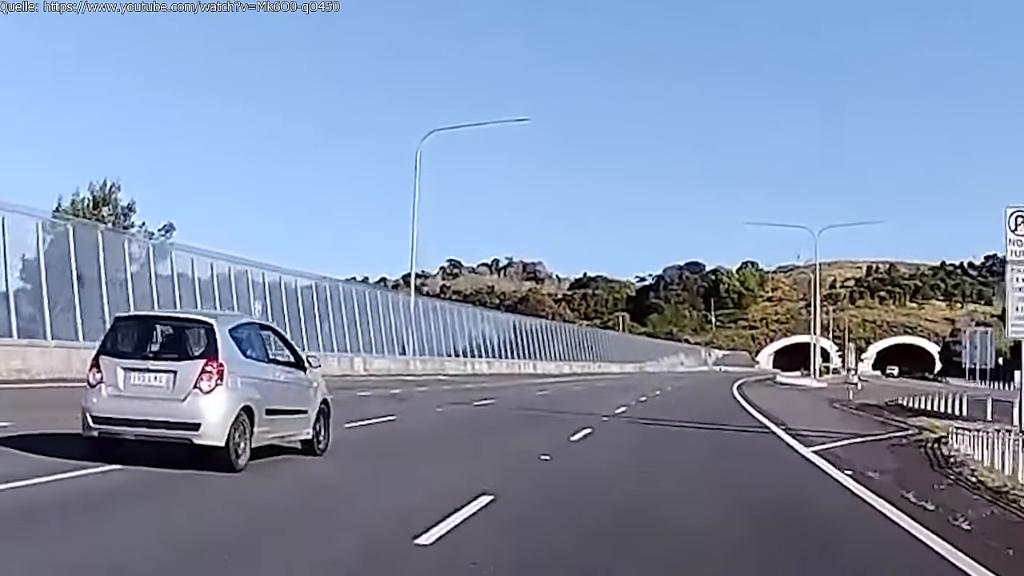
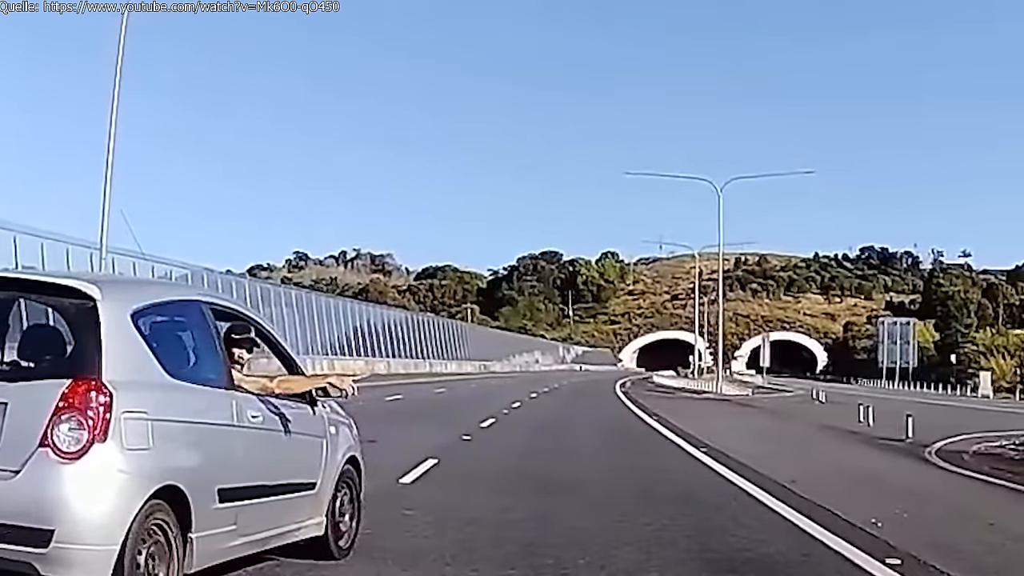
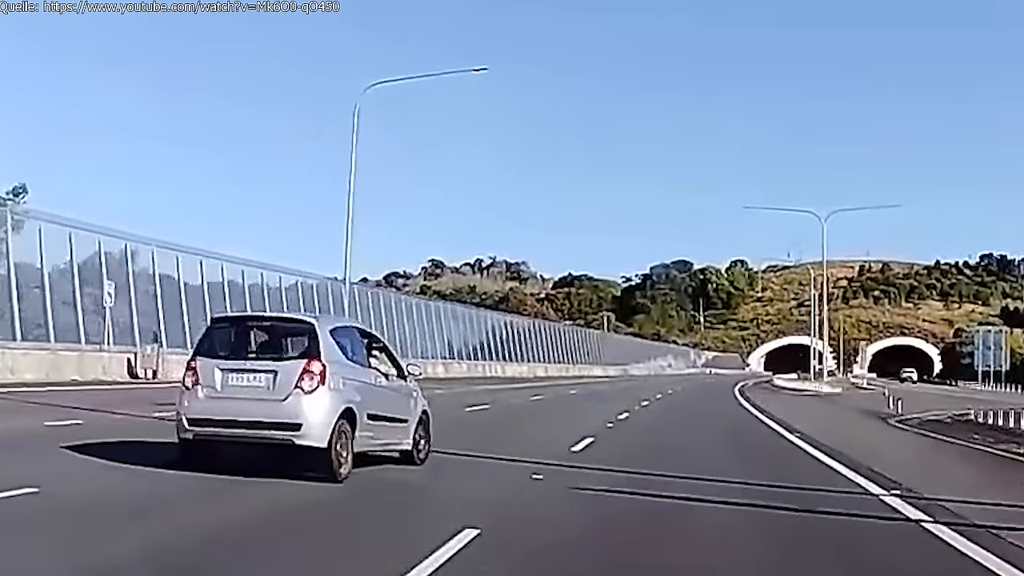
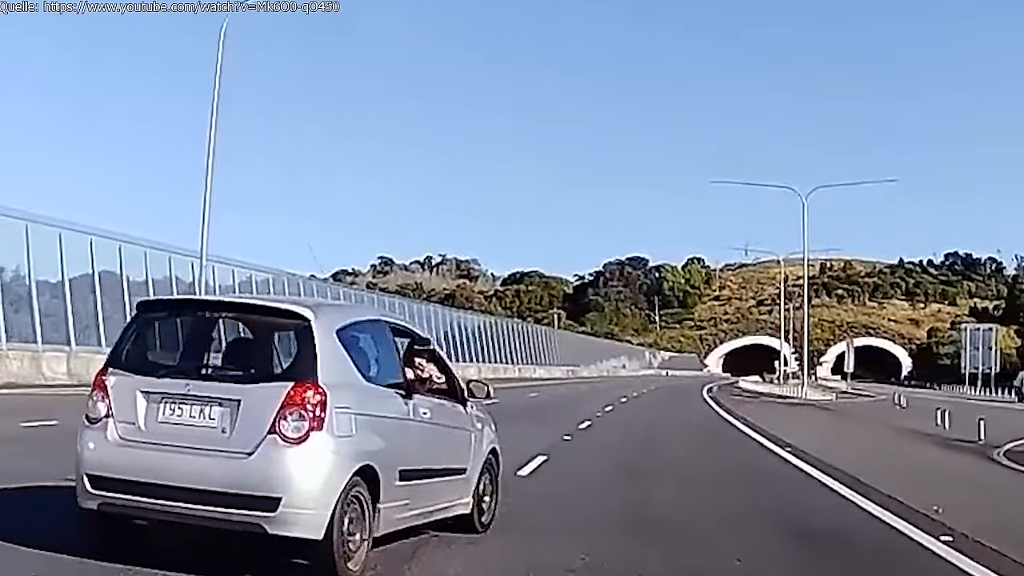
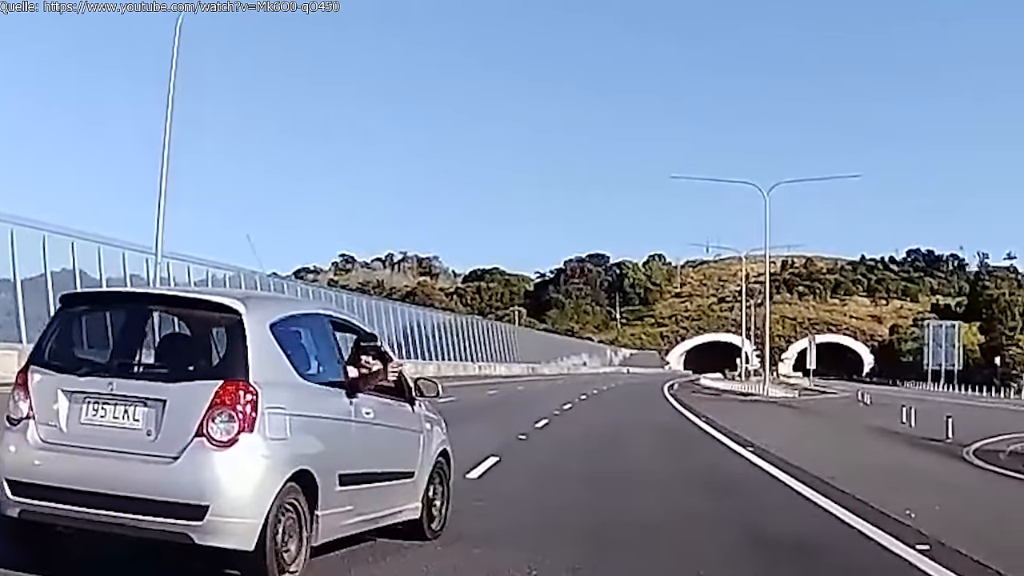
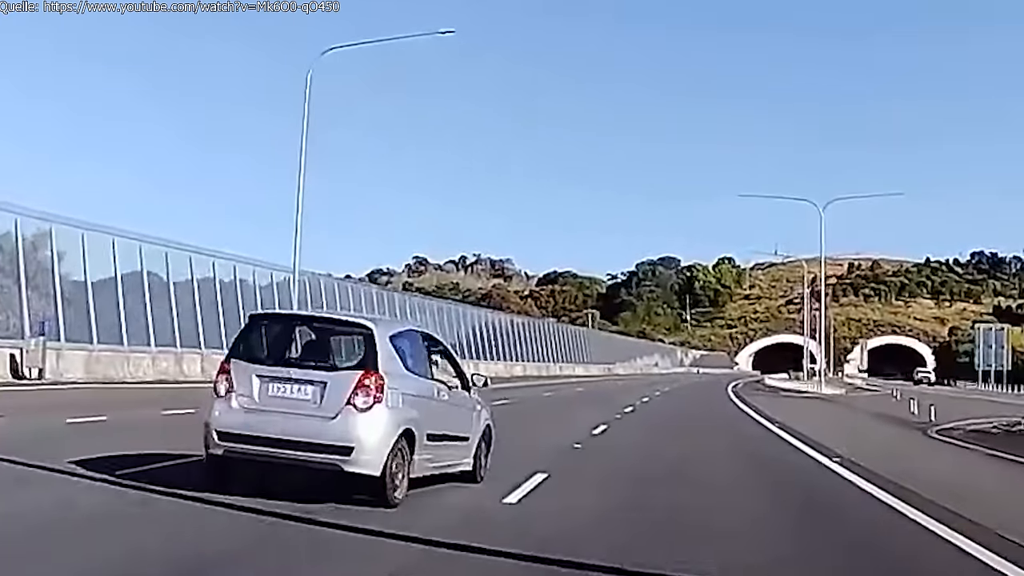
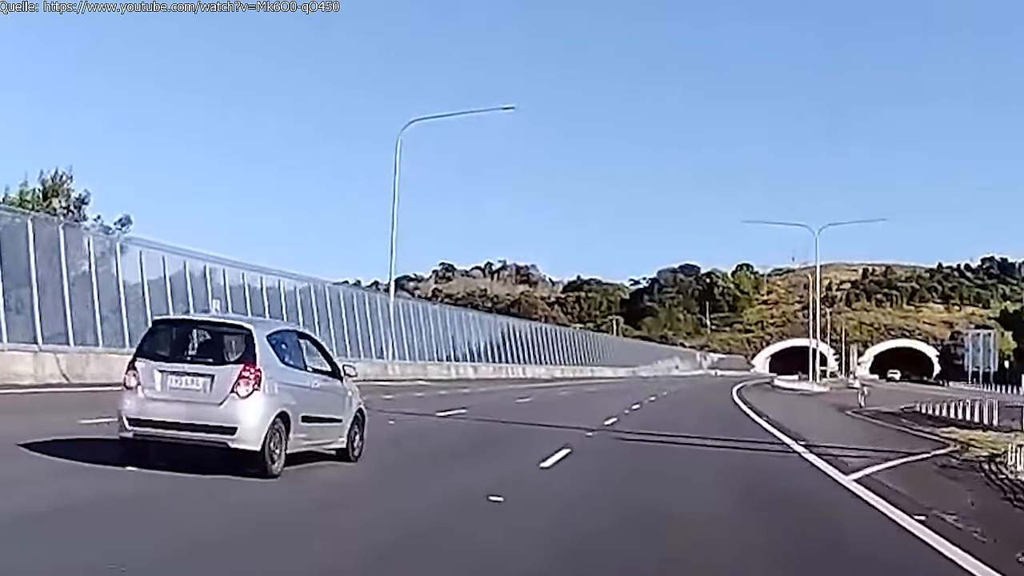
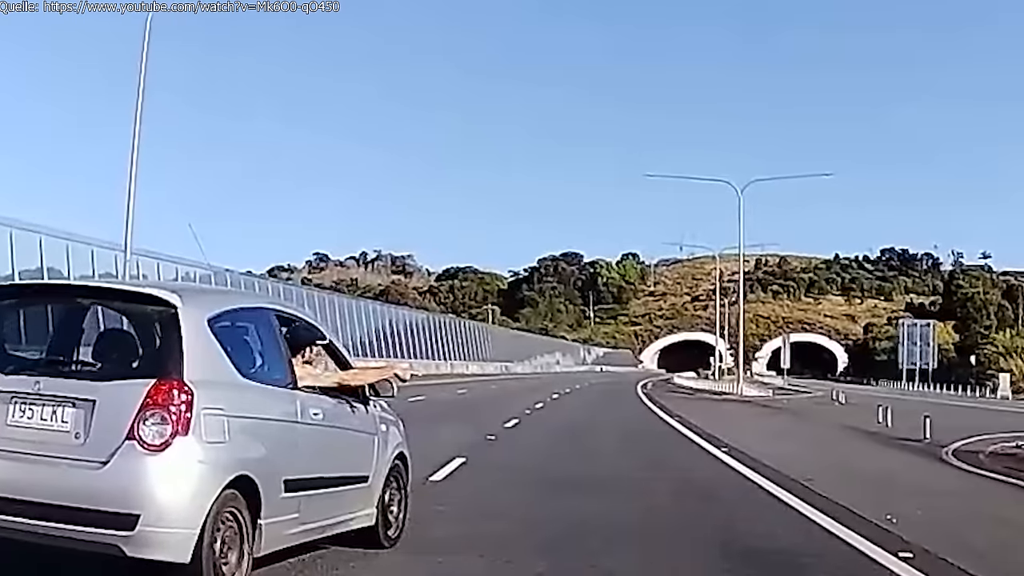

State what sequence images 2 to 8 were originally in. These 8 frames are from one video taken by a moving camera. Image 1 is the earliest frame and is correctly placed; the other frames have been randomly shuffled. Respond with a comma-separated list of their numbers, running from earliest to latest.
7, 3, 6, 4, 5, 8, 2
